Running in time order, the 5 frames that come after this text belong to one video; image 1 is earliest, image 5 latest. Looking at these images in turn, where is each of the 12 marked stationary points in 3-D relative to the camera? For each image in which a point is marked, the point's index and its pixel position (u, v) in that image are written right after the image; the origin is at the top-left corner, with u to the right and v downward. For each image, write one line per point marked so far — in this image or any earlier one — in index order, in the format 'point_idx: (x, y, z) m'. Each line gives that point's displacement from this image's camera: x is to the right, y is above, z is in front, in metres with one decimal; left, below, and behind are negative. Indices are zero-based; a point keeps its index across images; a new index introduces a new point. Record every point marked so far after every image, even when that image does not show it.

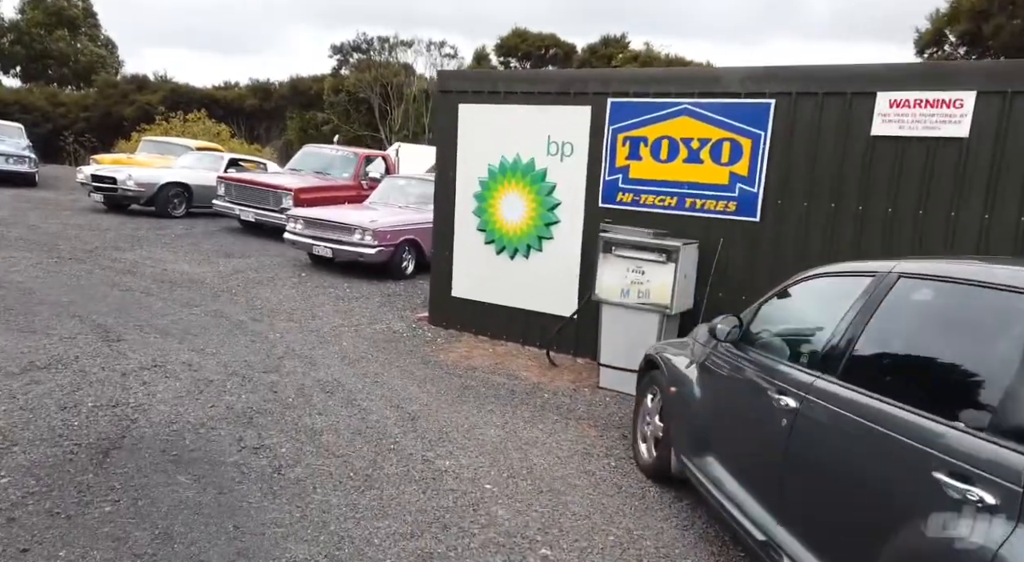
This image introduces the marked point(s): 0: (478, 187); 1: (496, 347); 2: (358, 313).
0: (-0.3, +0.9, +6.9) m
1: (-0.2, -0.6, +6.7) m
2: (-1.7, -0.4, +7.7) m
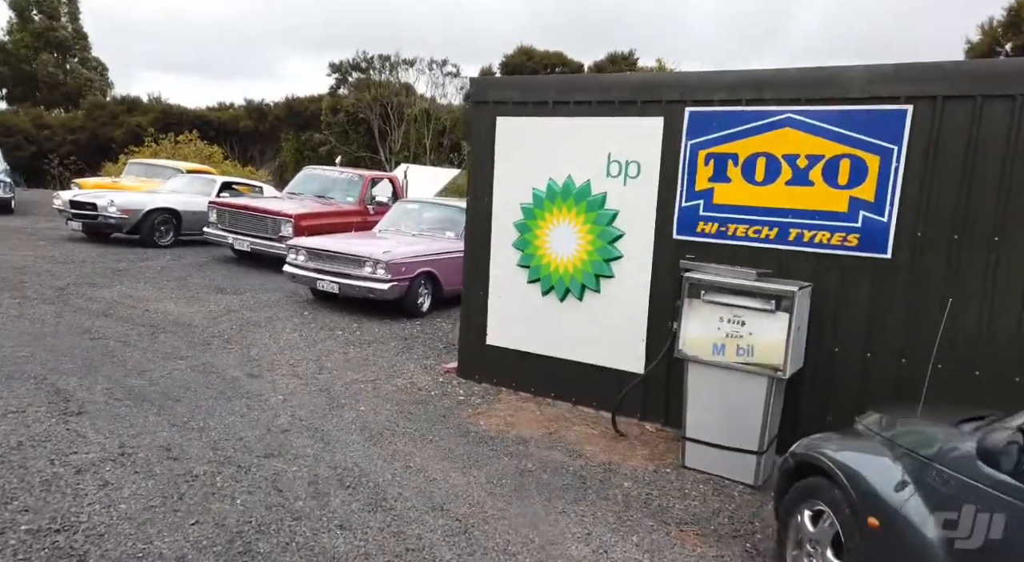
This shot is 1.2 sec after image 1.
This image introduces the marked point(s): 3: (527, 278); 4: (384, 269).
0: (+0.1, +0.5, +5.8) m
1: (+0.2, -1.0, +5.5) m
2: (-1.3, -0.8, +6.5) m
3: (+0.1, 0.0, +5.8) m
4: (-1.5, +0.1, +8.5) m
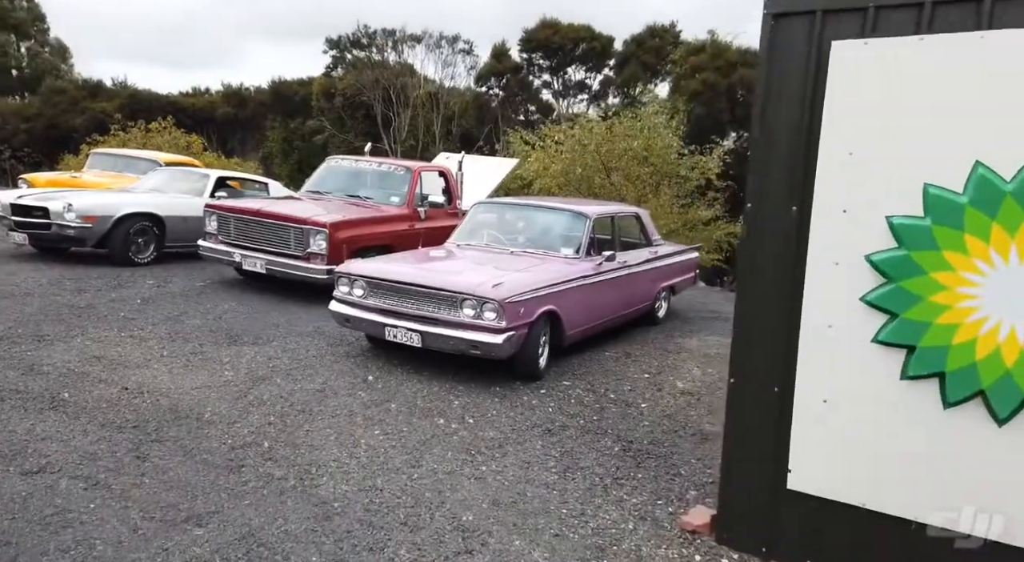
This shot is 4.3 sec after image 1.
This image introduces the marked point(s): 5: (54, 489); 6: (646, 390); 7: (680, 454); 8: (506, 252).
0: (+1.5, +0.2, +2.8) m
1: (+1.7, -1.4, +2.6) m
2: (+0.2, -1.2, +3.6) m
3: (+1.6, -0.4, +2.9) m
4: (-0.1, -0.2, +5.5) m
5: (-2.2, -1.0, +3.5) m
6: (+1.1, -0.9, +5.9) m
7: (+1.1, -1.1, +4.6) m
8: (-0.1, +0.3, +7.0) m
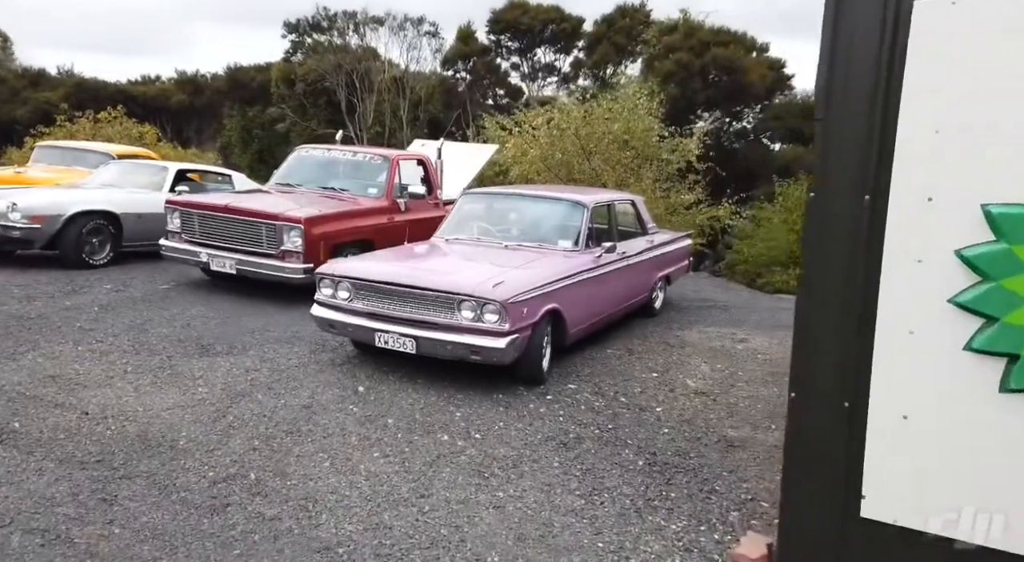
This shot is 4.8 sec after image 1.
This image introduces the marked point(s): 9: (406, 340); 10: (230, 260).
0: (+1.7, +0.2, +2.5) m
1: (+1.9, -1.4, +2.3) m
2: (+0.3, -1.2, +3.1) m
3: (+1.7, -0.4, +2.5) m
4: (-0.1, -0.2, +5.1) m
5: (-2.1, -1.1, +2.9) m
6: (+1.1, -0.9, +5.6) m
7: (+1.2, -1.1, +4.2) m
8: (-0.1, +0.3, +6.5) m
9: (-0.8, -0.4, +5.3) m
10: (-3.0, +0.2, +7.6) m
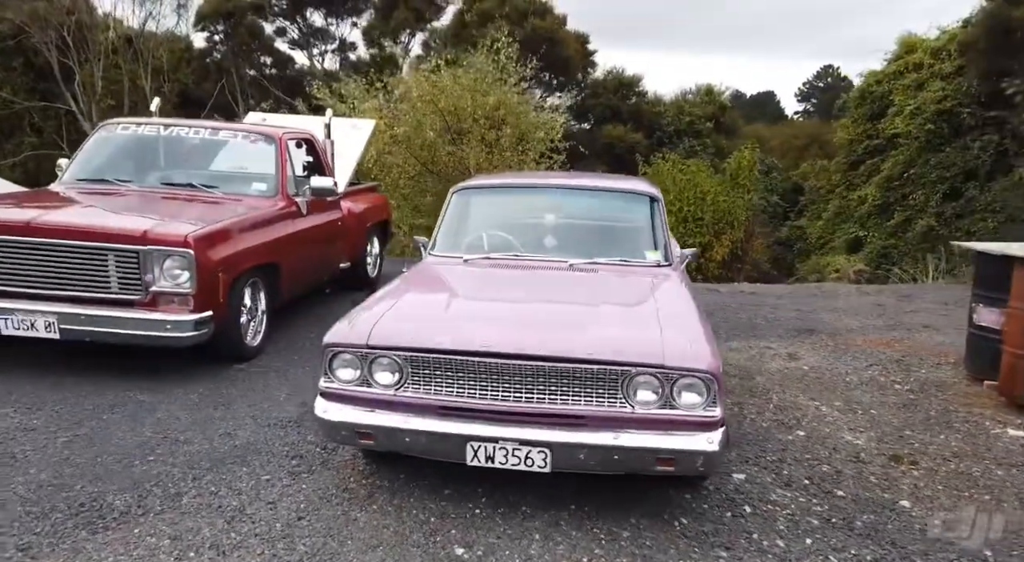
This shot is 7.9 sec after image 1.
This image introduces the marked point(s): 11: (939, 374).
0: (+3.4, 0.0, +1.2) m
1: (+3.8, -1.5, +1.2) m
2: (+2.0, -1.4, +1.4) m
3: (+3.5, -0.5, +1.3) m
4: (+0.8, -0.5, +3.0) m
5: (-0.2, -1.5, +0.4) m
6: (+1.9, -1.0, +4.0) m
7: (+2.4, -1.3, +2.7) m
8: (+0.3, +0.1, +4.4) m
9: (+0.1, -0.7, +3.0) m
10: (-2.8, -0.2, +4.4) m
11: (+3.3, -0.7, +5.6) m
